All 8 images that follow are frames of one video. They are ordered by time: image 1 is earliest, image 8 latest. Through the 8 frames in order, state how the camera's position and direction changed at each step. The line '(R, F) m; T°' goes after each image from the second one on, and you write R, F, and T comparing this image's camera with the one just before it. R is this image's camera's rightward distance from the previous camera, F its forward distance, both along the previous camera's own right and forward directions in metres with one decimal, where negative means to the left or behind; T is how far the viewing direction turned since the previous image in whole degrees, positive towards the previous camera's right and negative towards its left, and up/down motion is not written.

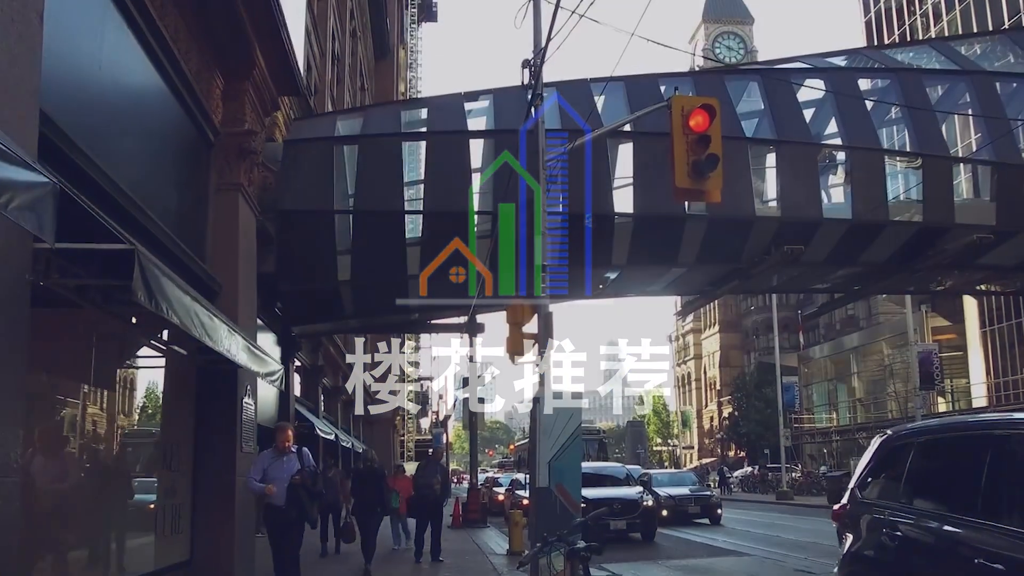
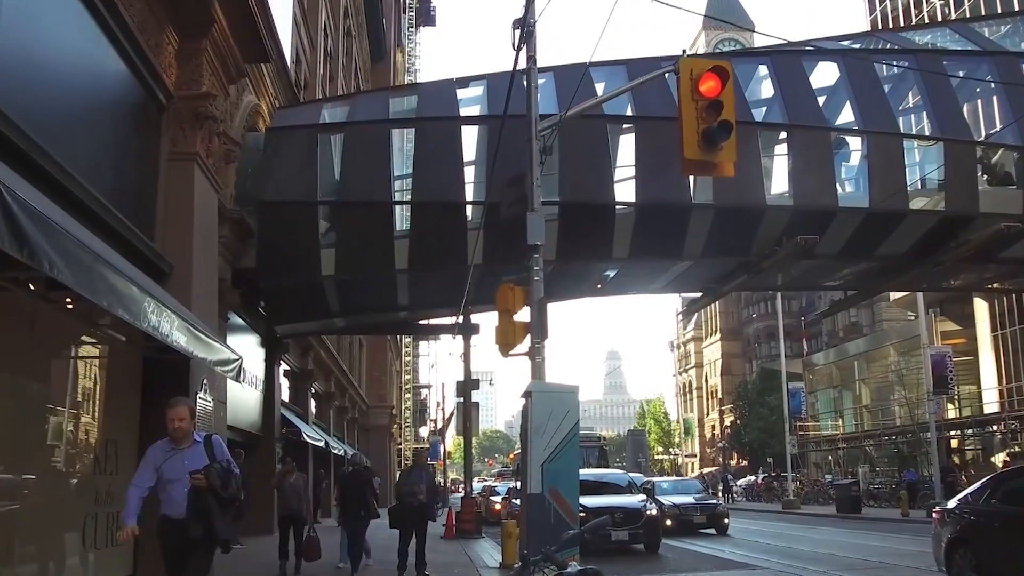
(+0.1, +1.1) m; 0°
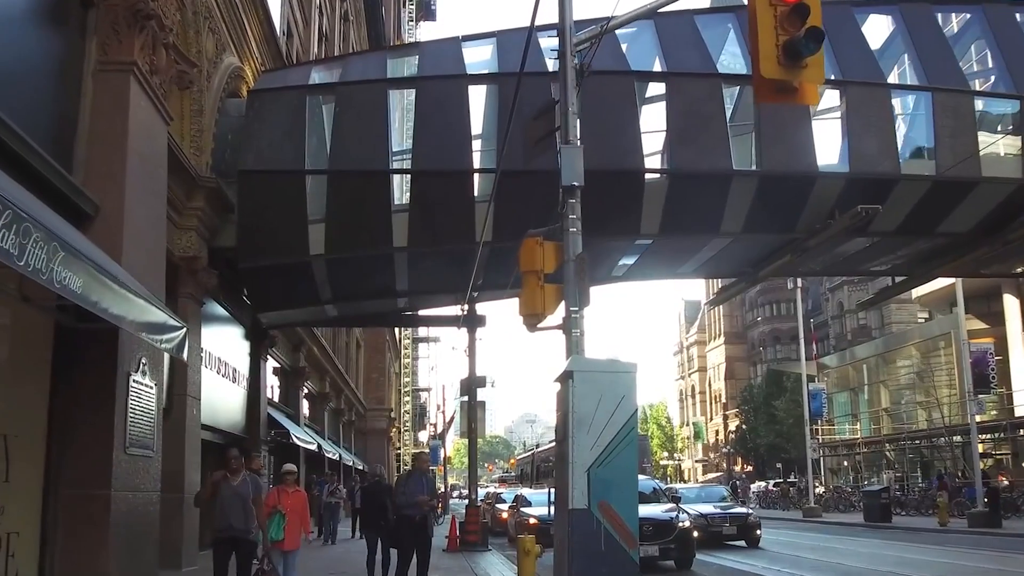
(-0.2, +2.0) m; 0°
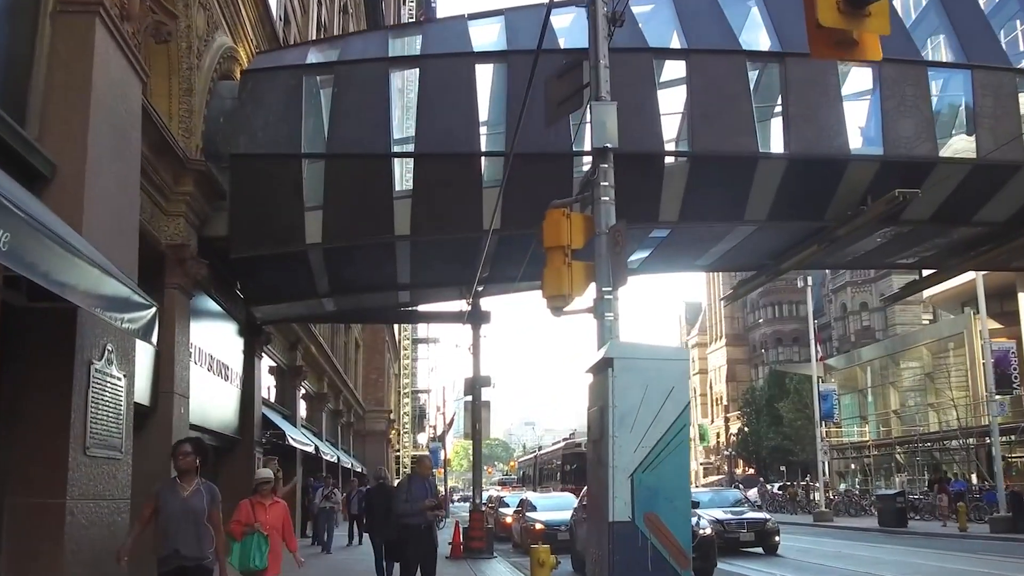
(-0.2, +0.9) m; 0°
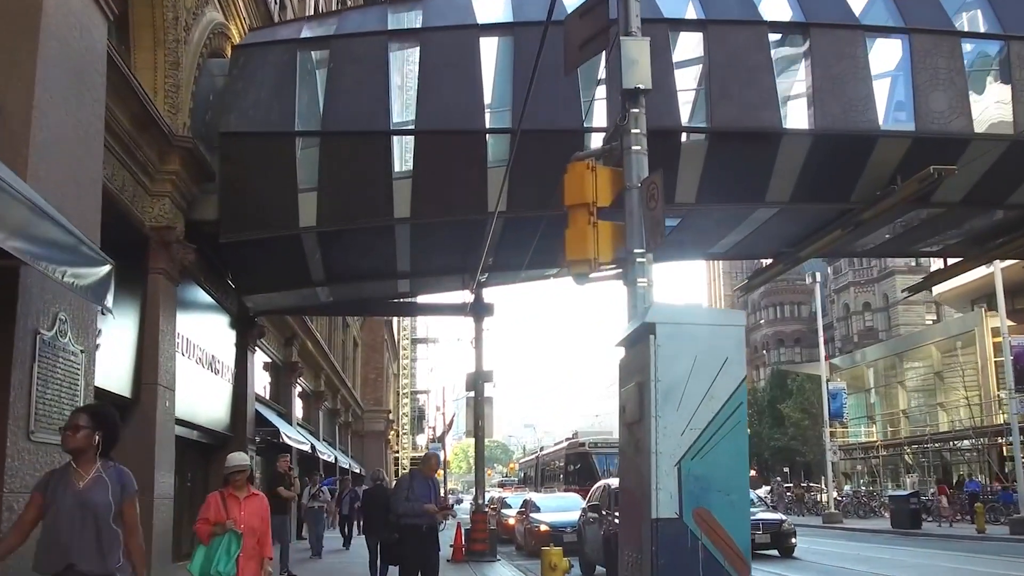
(-0.1, +0.8) m; 0°
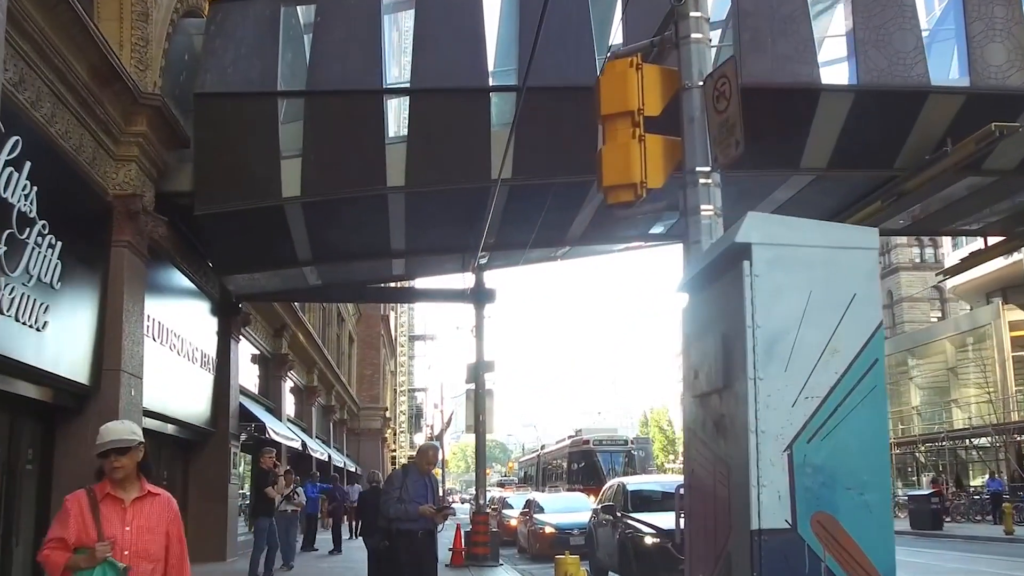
(-0.1, +1.3) m; 0°
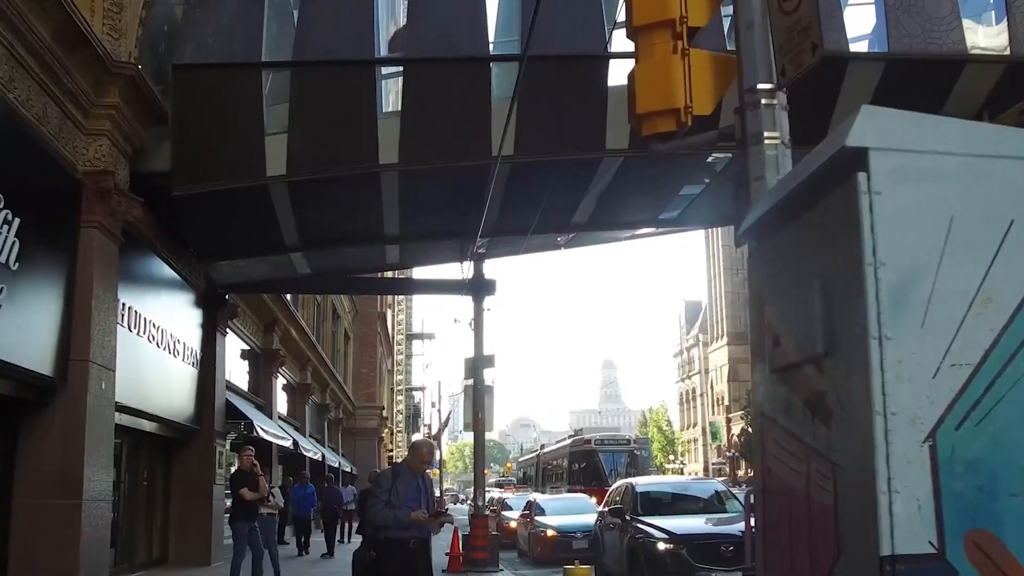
(0.0, +0.8) m; 0°
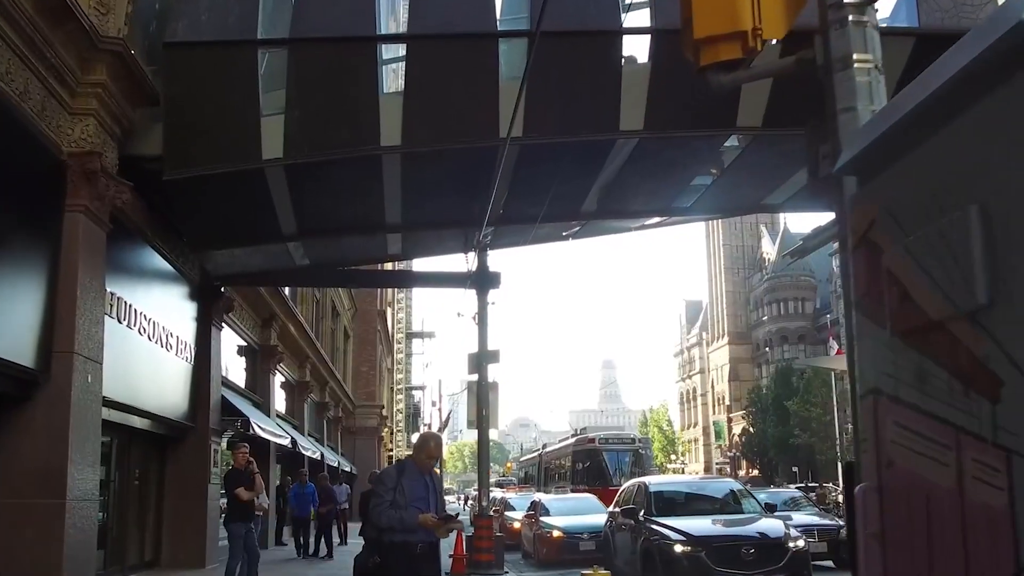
(-0.1, +0.5) m; 0°
